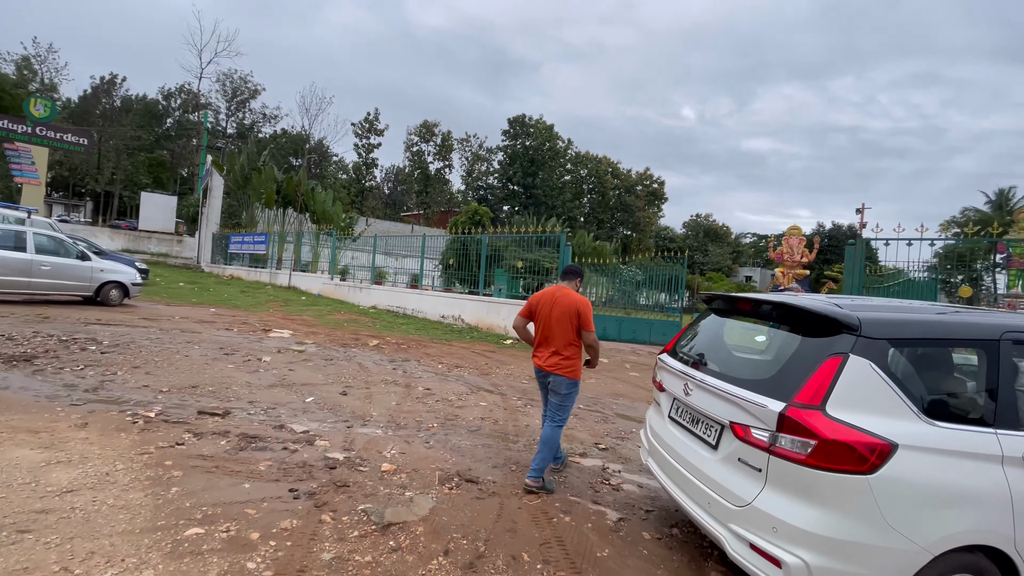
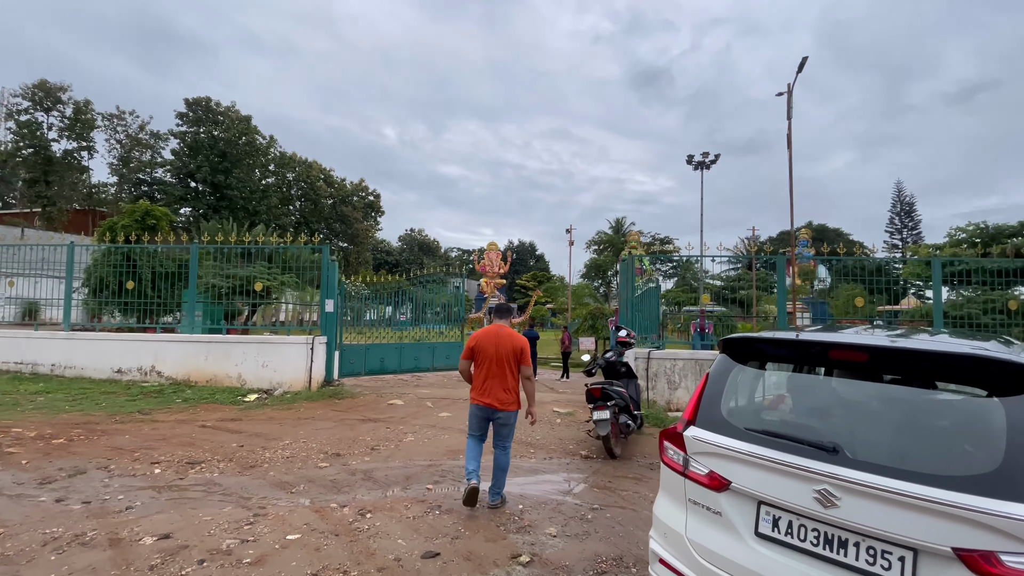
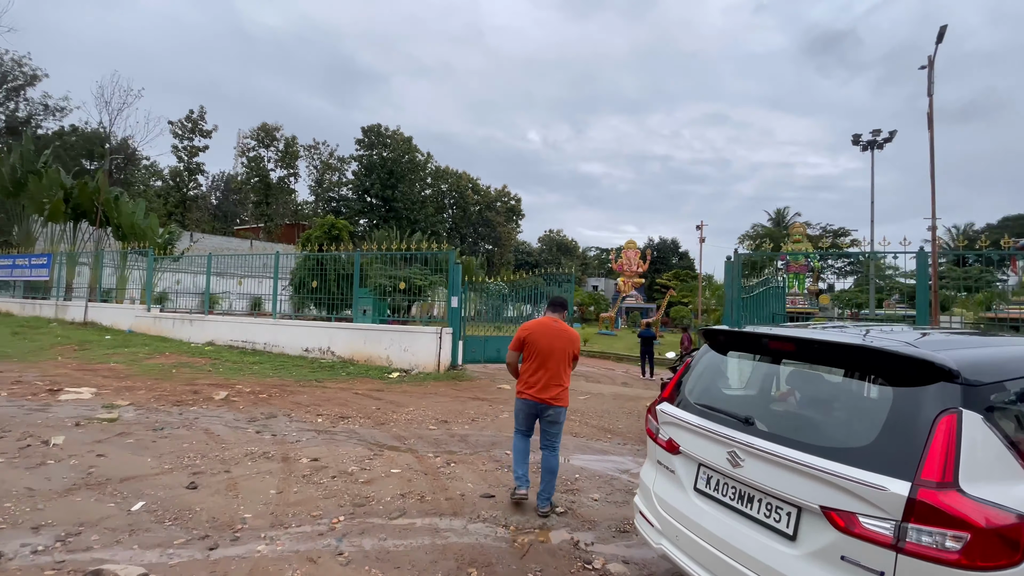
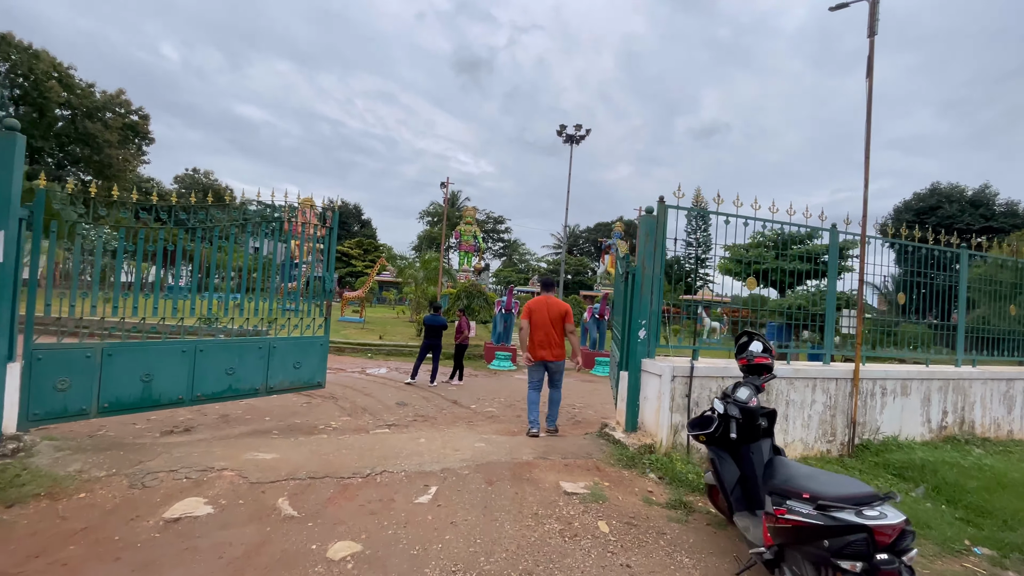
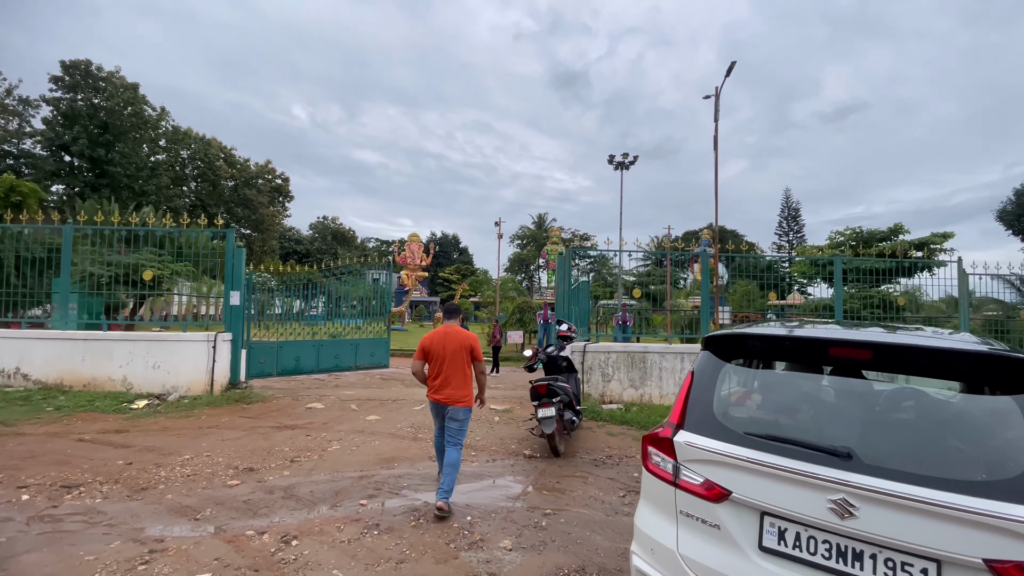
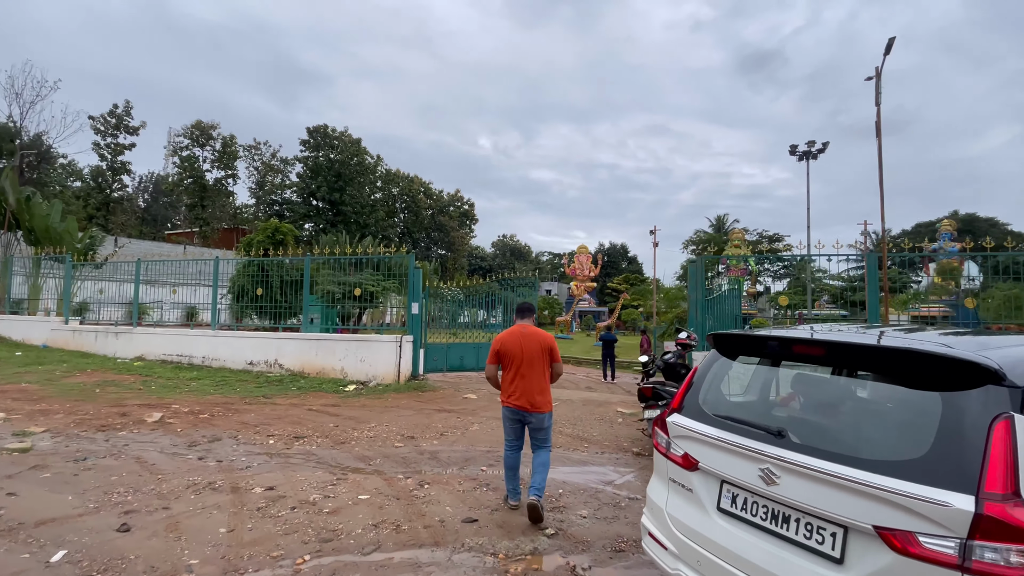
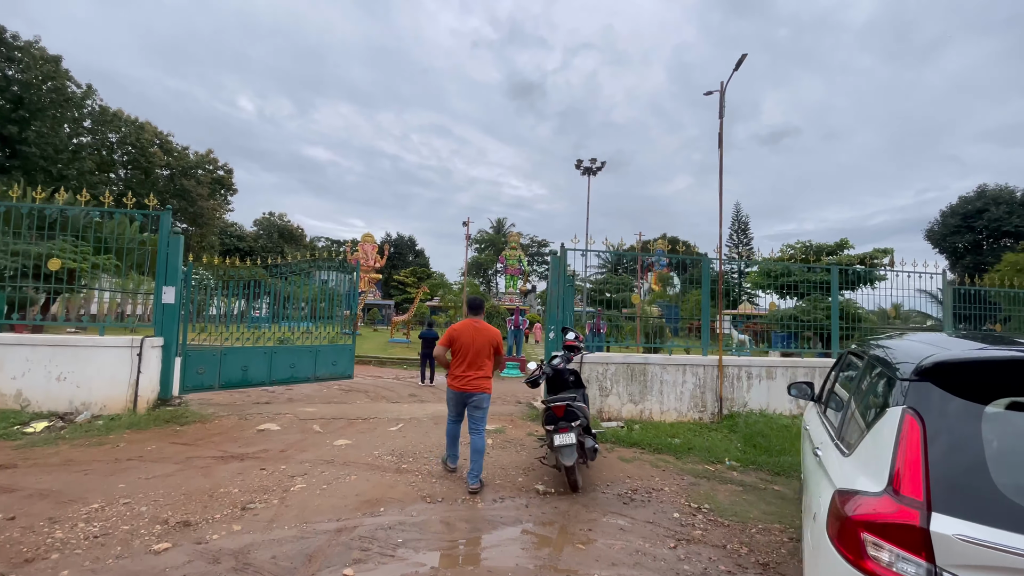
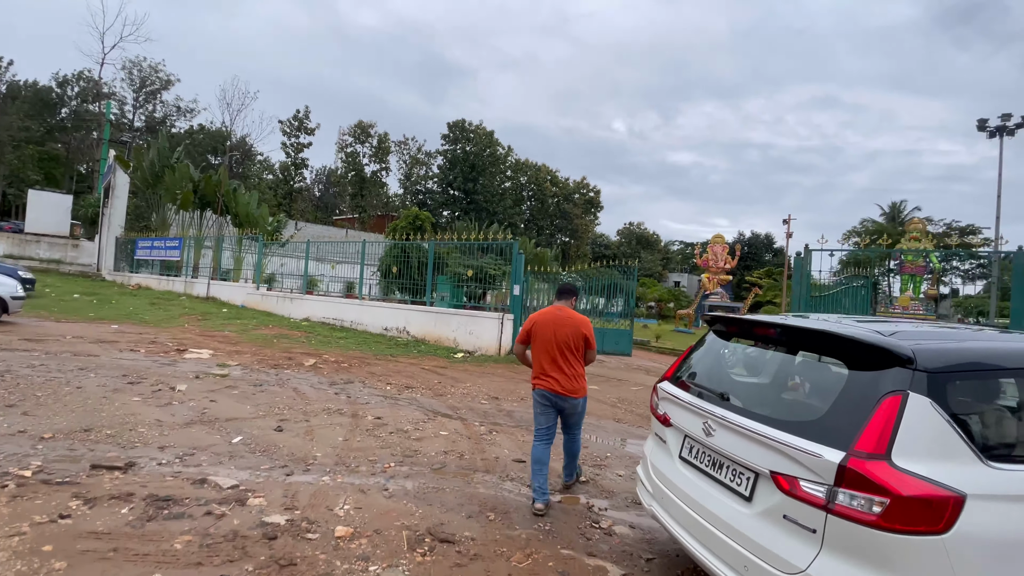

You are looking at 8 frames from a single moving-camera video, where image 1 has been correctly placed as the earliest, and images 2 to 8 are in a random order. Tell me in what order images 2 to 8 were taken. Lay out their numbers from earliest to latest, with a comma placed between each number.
8, 3, 6, 2, 5, 7, 4
